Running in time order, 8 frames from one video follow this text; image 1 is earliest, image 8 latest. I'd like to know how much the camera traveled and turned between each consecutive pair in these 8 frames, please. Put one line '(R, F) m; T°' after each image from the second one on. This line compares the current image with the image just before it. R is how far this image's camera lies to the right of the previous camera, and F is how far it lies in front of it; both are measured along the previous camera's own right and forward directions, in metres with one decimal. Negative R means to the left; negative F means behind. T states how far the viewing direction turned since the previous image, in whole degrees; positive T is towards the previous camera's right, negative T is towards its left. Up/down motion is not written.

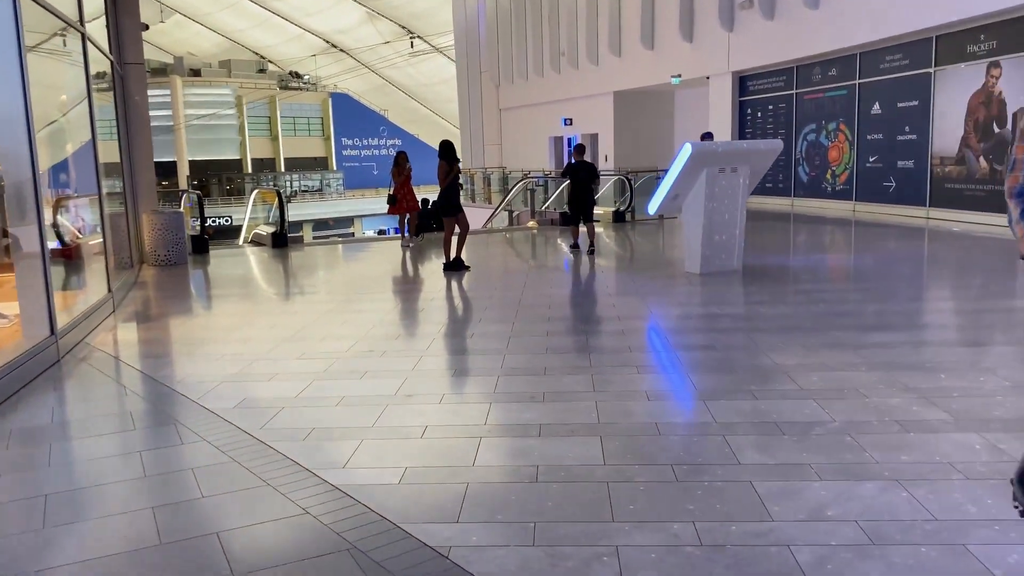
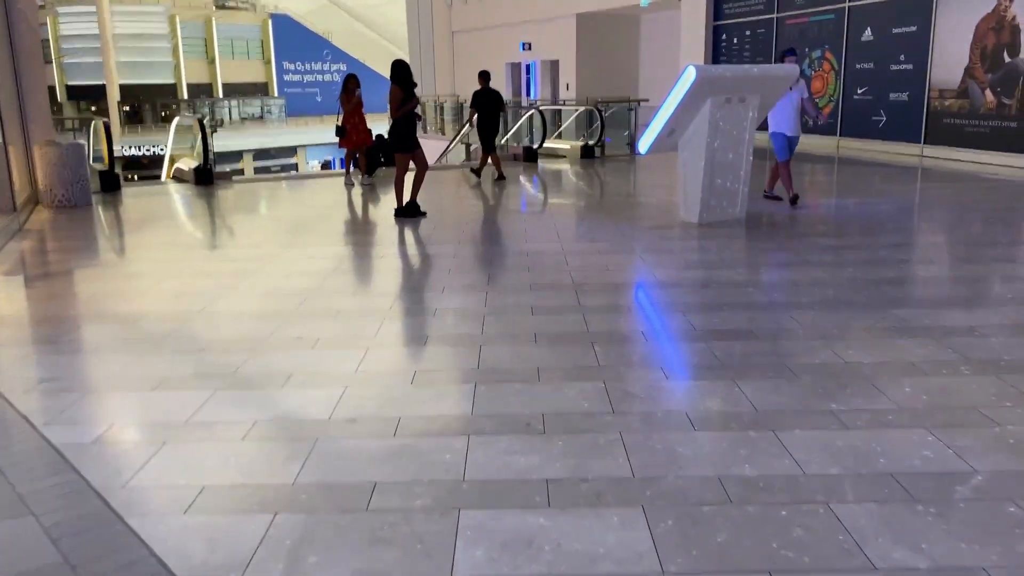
(-0.1, +1.2) m; +3°
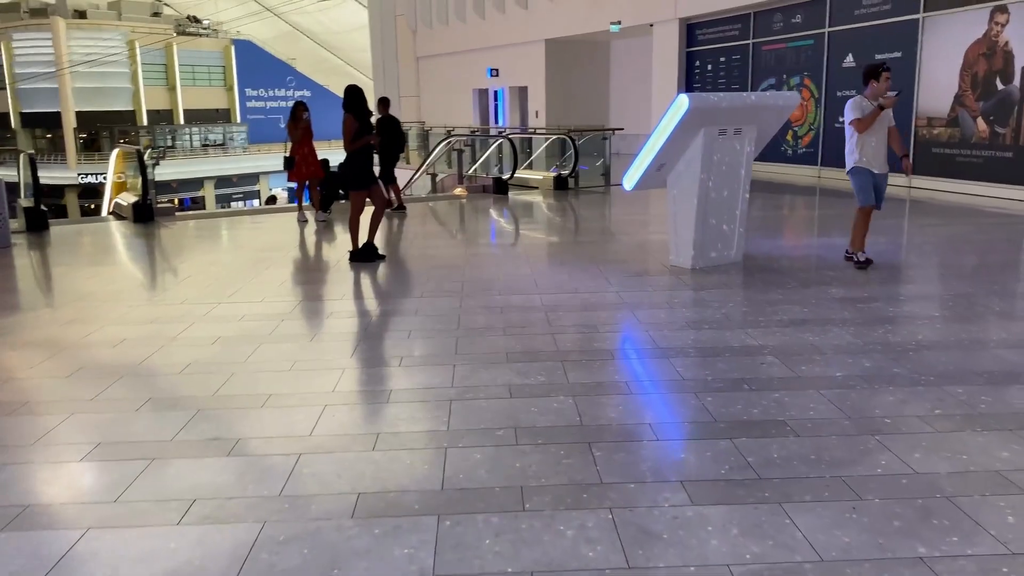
(0.0, +0.8) m; +2°
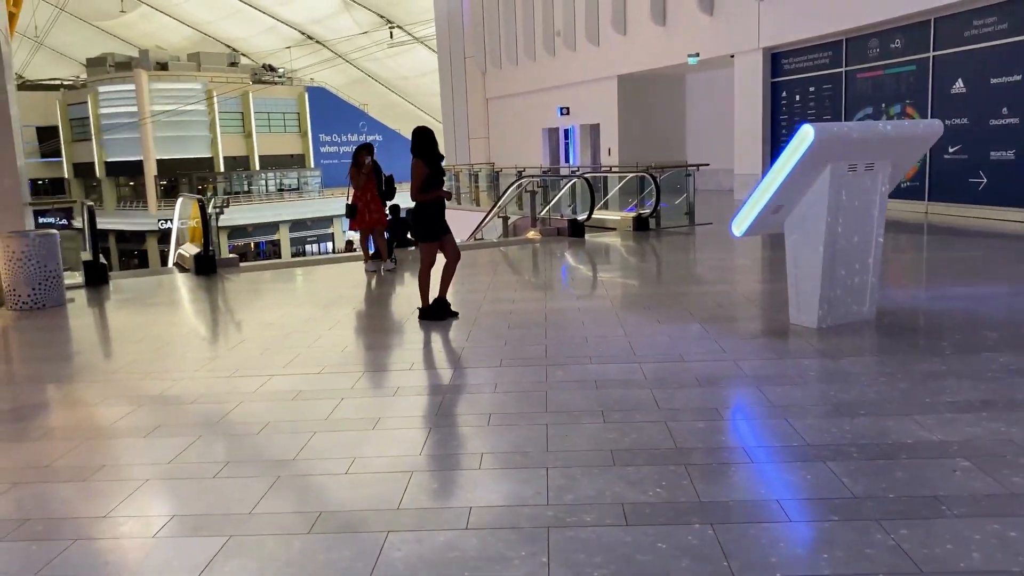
(-0.1, +0.8) m; -5°
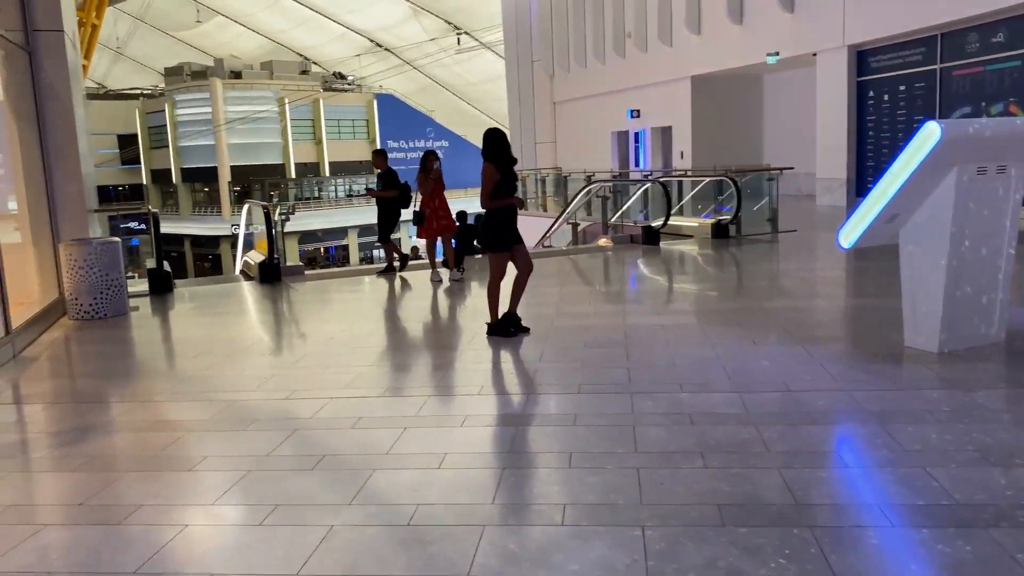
(-0.1, +0.4) m; -4°
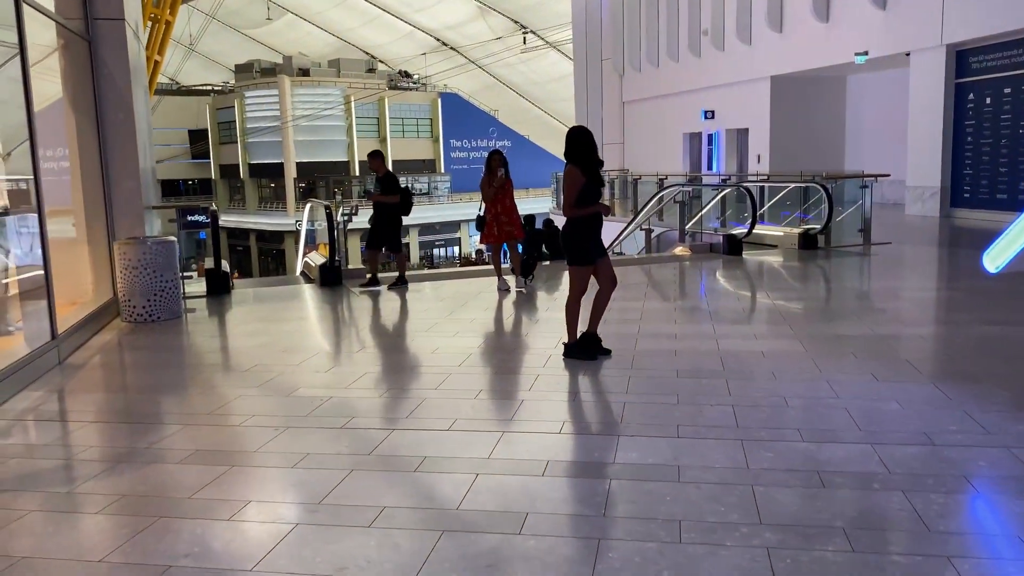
(-0.1, +0.5) m; -4°
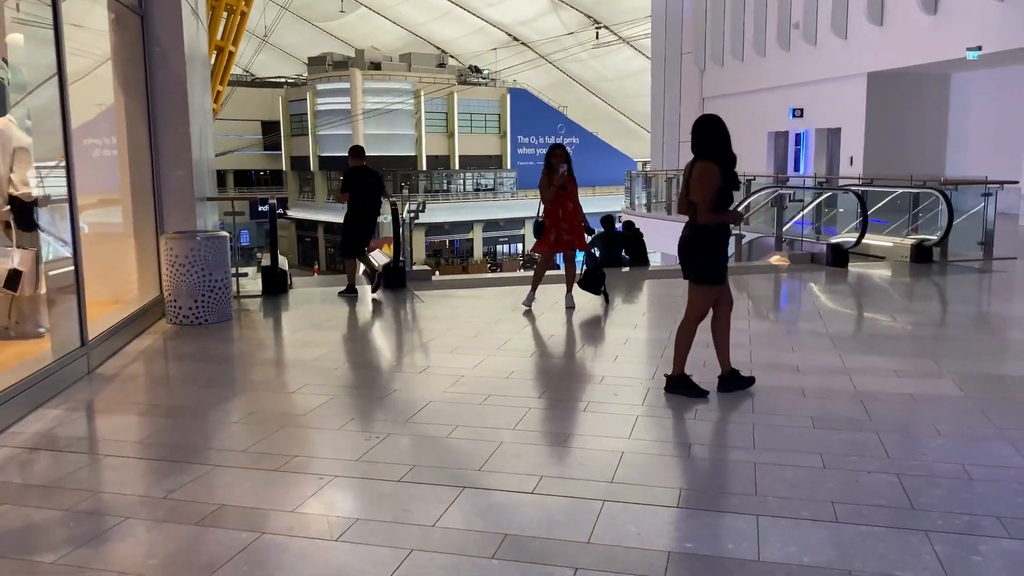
(-0.2, +0.8) m; -4°
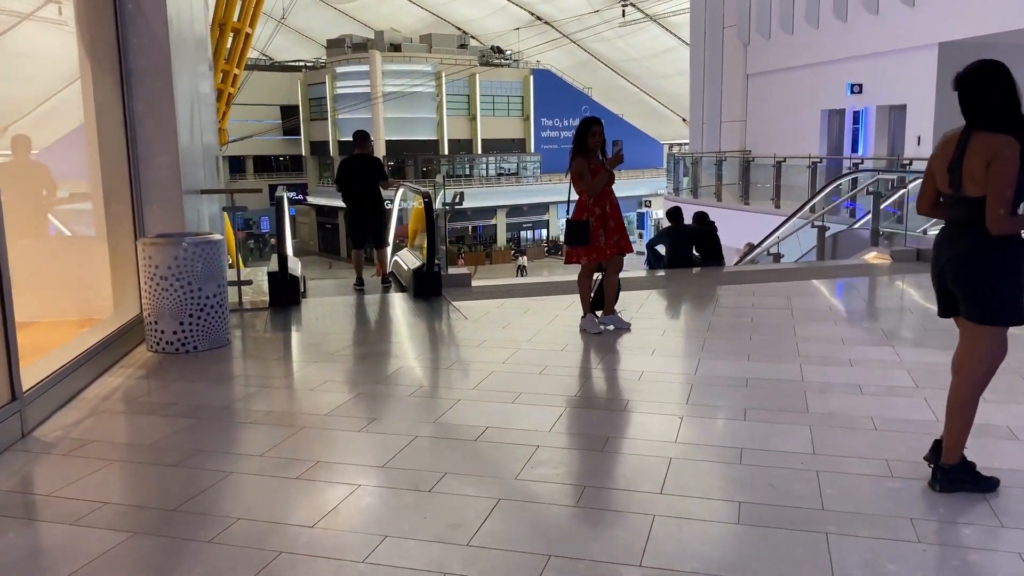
(-0.3, +1.3) m; -1°
